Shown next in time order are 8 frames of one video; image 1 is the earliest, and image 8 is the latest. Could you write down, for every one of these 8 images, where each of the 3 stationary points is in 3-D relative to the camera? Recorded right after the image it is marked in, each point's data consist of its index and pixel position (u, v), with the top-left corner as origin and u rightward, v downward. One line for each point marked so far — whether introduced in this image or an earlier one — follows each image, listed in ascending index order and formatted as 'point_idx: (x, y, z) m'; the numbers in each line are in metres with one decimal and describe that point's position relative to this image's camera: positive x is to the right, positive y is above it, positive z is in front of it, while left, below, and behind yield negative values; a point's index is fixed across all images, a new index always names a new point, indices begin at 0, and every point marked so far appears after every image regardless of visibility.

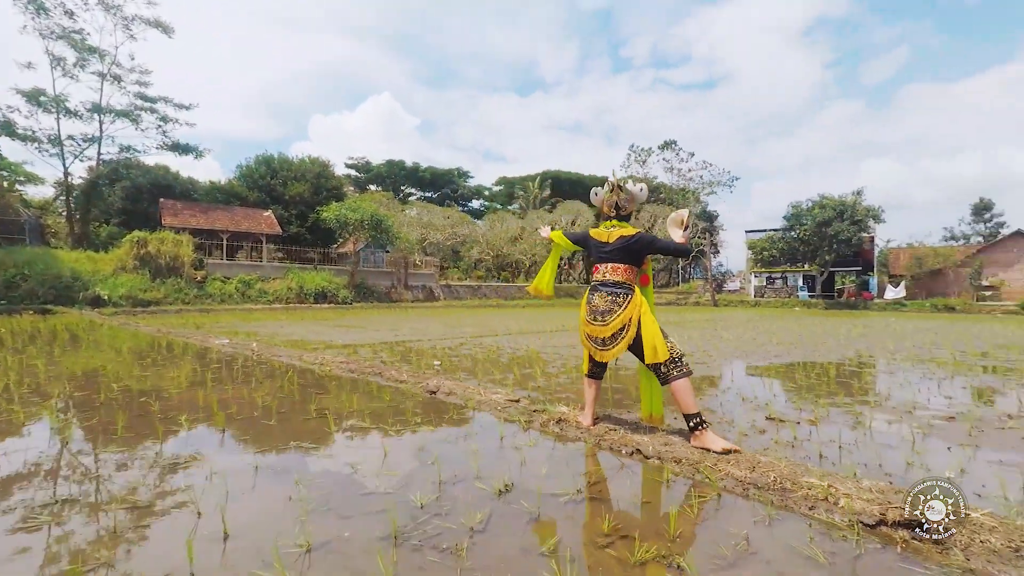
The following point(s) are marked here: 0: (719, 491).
0: (+1.0, -1.0, +2.2) m
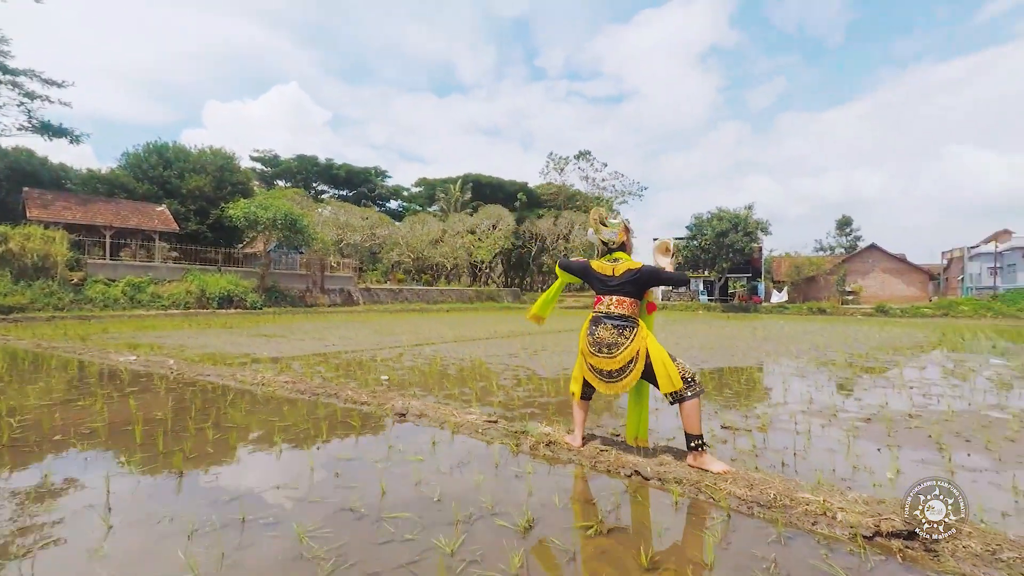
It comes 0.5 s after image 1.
0: (+1.1, -1.1, +2.3) m
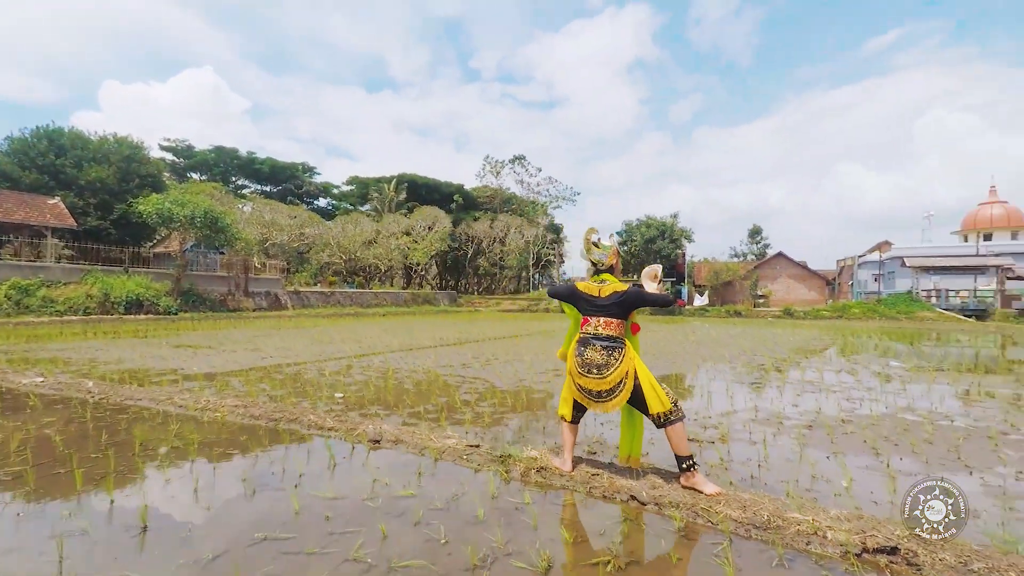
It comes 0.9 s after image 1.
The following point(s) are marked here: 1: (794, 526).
0: (+1.1, -1.3, +2.5) m
1: (+1.5, -1.2, +2.5) m
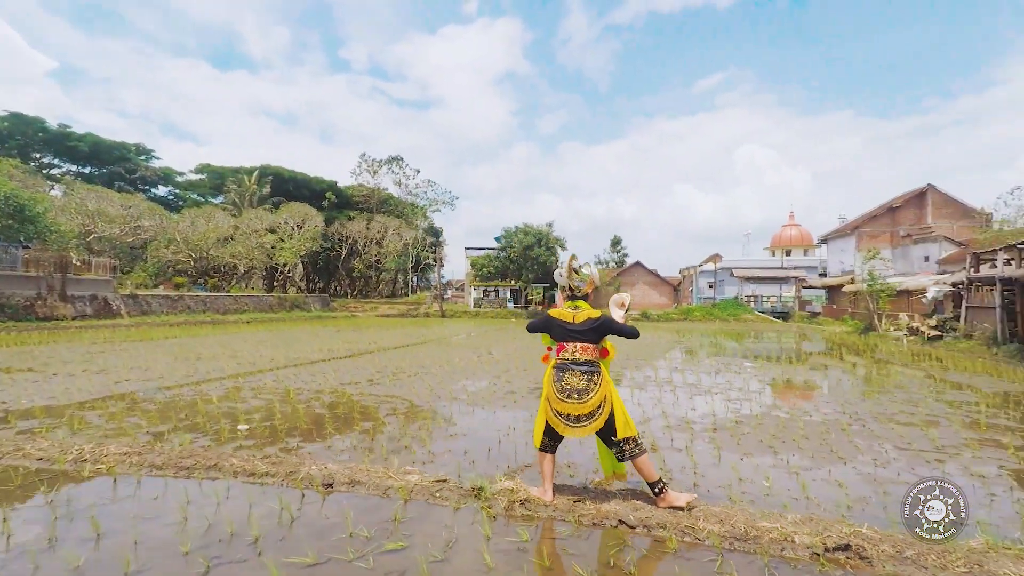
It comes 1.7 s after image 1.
0: (+1.2, -1.5, +2.7) m
1: (+1.5, -1.5, +2.8) m
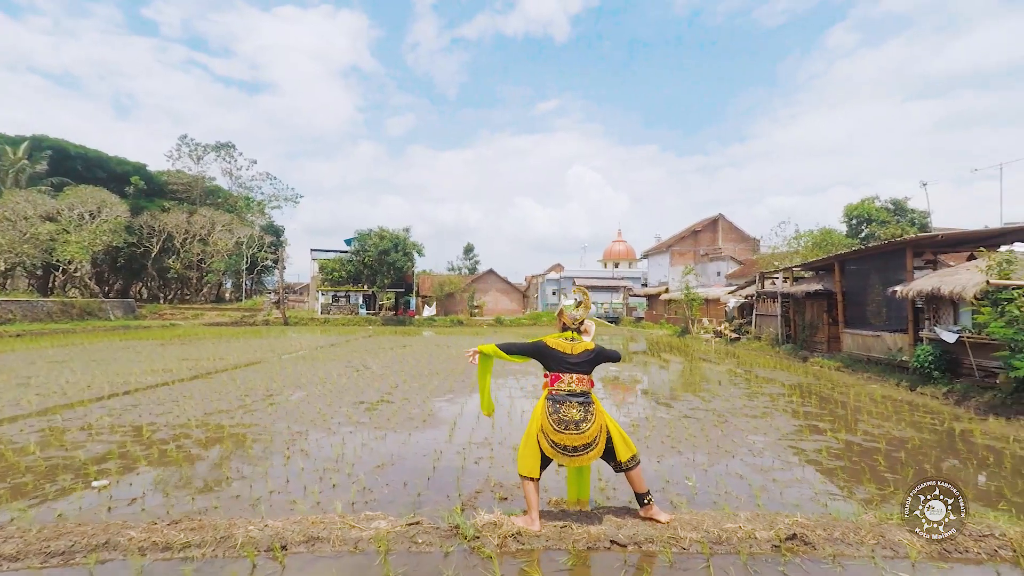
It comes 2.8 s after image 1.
0: (+1.2, -1.7, +3.1) m
1: (+1.5, -1.7, +3.2) m
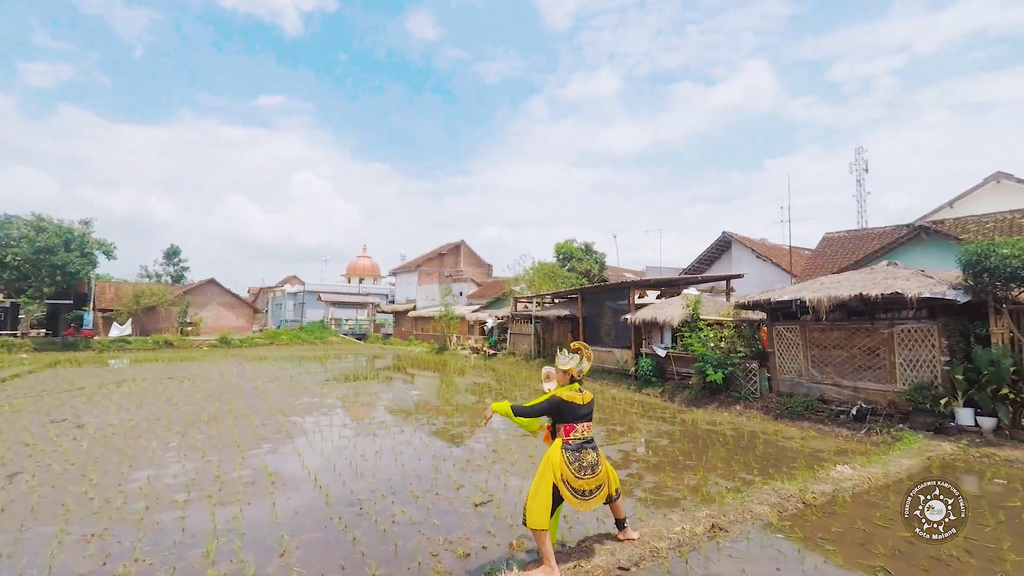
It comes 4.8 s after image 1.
0: (+1.4, -2.2, +3.9) m
1: (+1.5, -2.2, +4.2) m
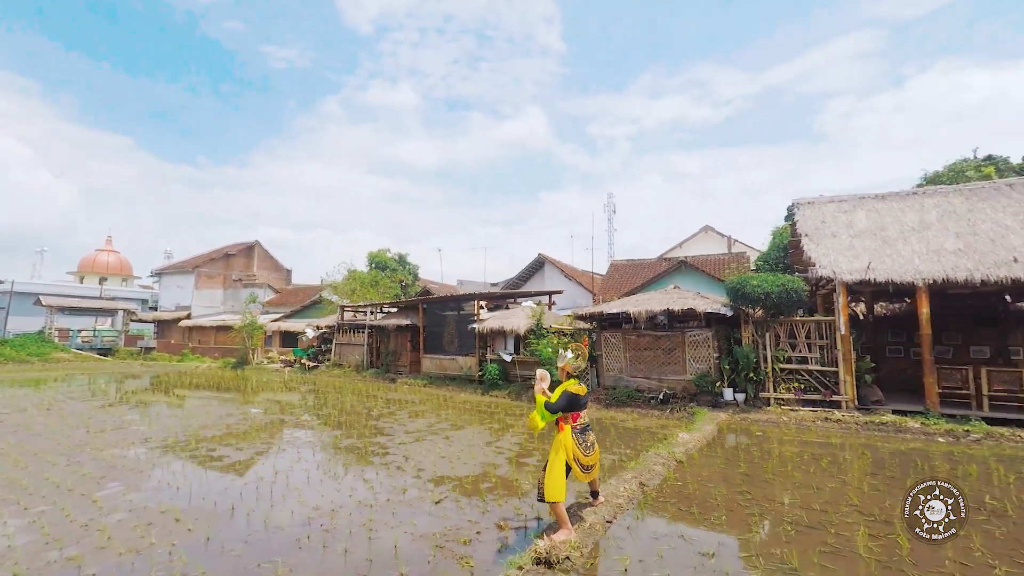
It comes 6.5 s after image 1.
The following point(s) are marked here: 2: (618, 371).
0: (+1.3, -2.4, +5.2) m
1: (+1.3, -2.4, +5.5) m
2: (+2.9, -2.3, +13.1) m
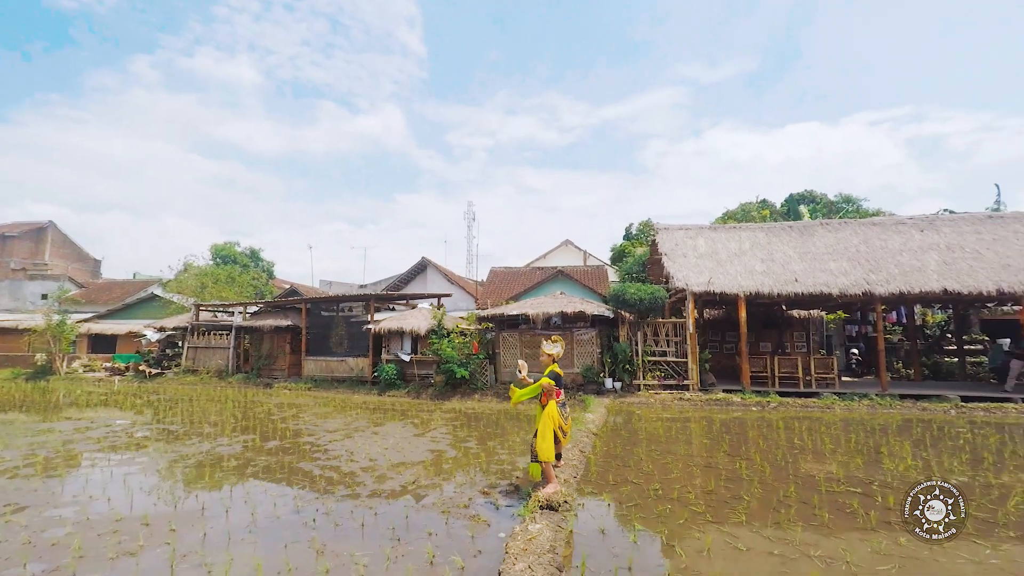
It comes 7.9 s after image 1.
0: (+1.1, -2.4, +6.5) m
1: (+0.9, -2.4, +6.8) m
2: (0.0, -2.4, +14.5) m
